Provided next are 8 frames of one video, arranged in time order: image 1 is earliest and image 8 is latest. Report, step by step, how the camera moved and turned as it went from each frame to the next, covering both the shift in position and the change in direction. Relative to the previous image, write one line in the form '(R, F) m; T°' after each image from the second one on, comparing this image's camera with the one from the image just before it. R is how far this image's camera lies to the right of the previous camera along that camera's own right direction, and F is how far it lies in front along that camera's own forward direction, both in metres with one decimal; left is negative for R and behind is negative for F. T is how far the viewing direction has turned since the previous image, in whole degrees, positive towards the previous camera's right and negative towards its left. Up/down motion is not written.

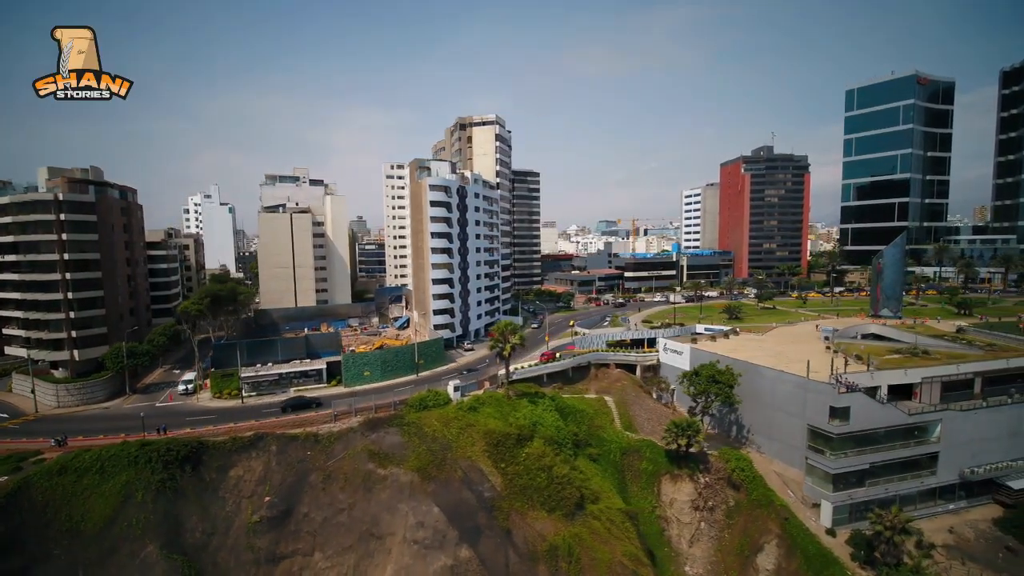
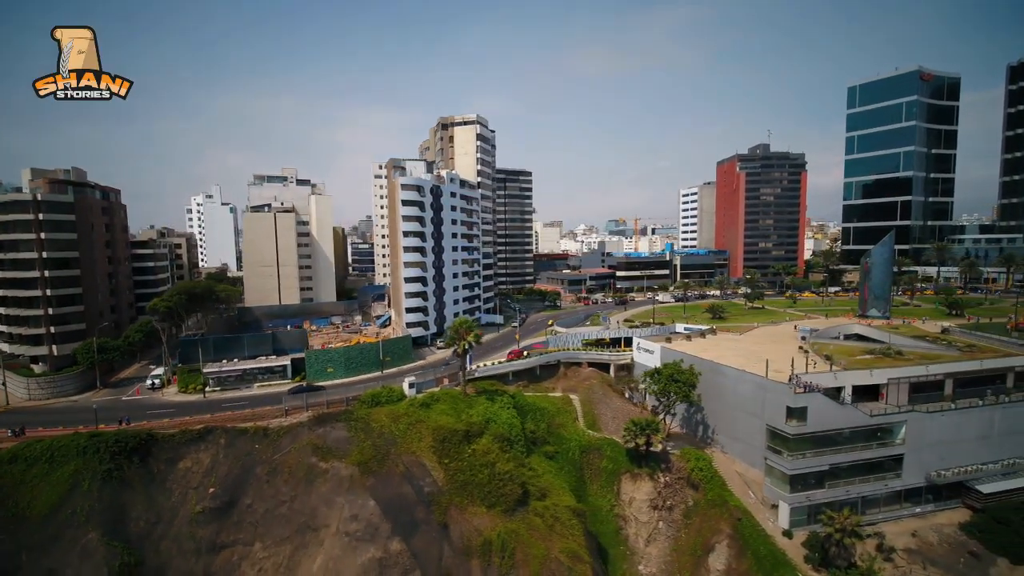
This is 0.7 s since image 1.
(+4.6, -0.3) m; -2°
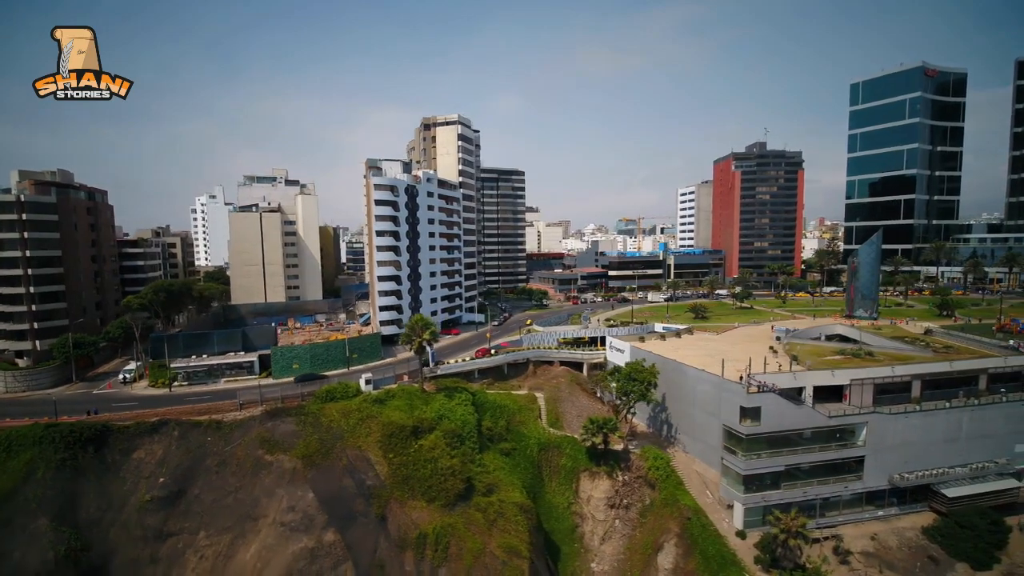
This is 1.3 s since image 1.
(+4.8, -0.5) m; -2°
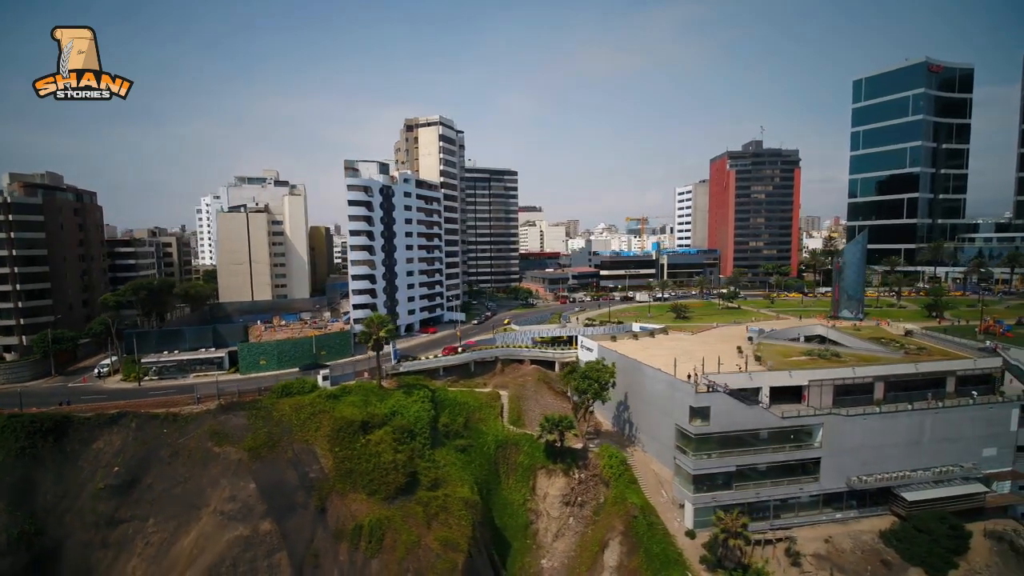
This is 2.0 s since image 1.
(+5.1, -0.6) m; -2°
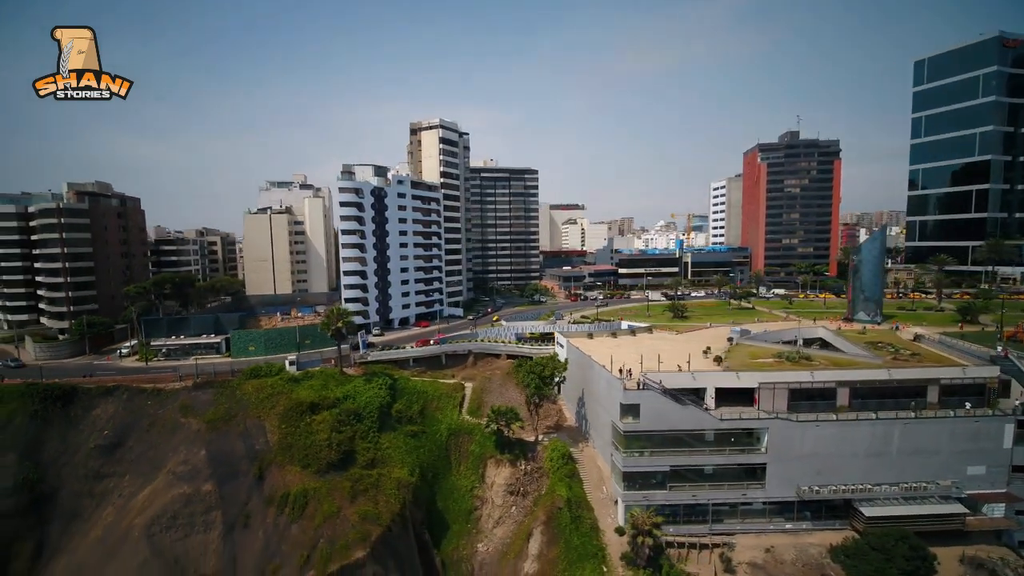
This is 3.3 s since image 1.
(+10.7, -1.0) m; -8°
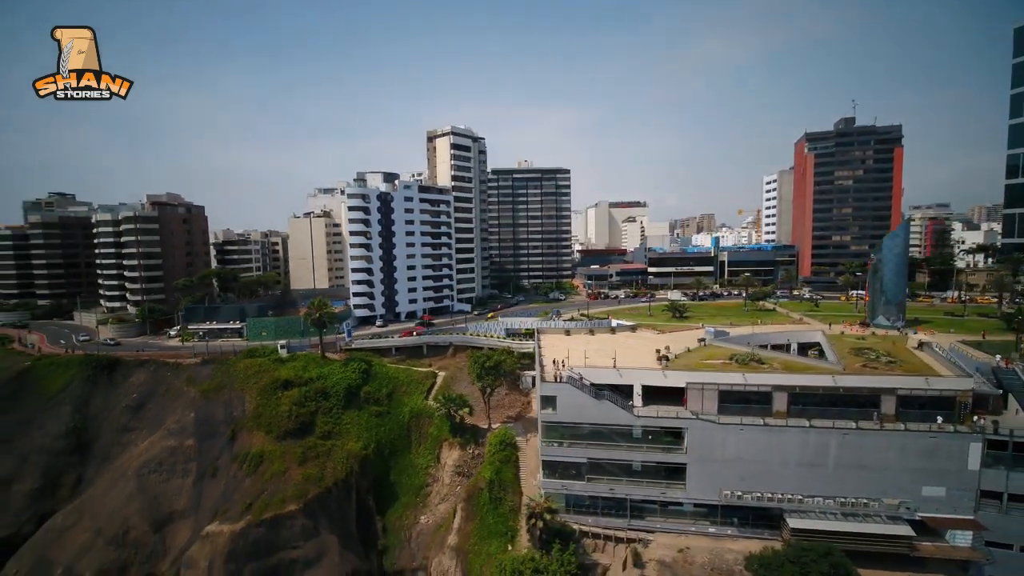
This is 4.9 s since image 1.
(+13.8, -1.7) m; -11°
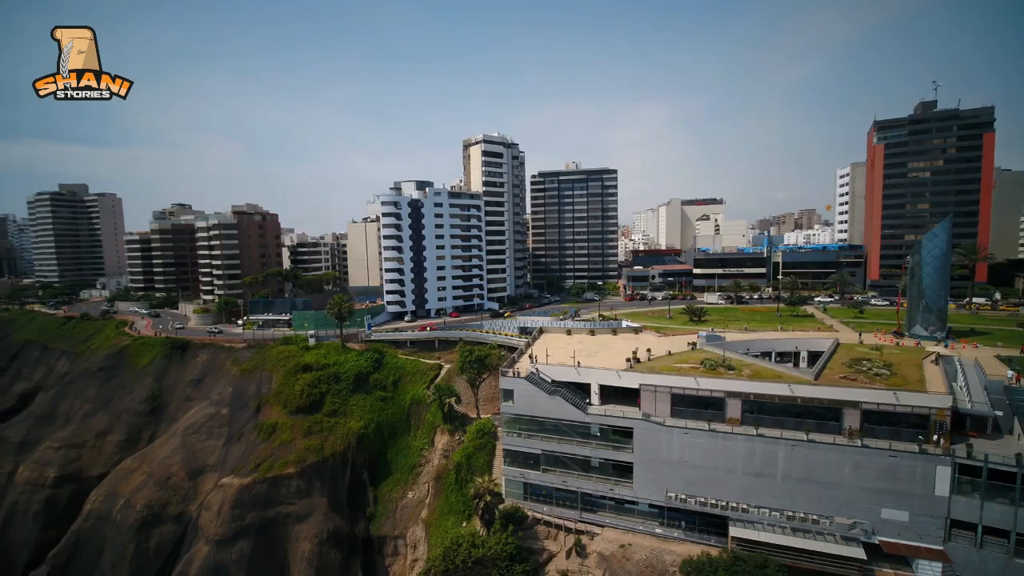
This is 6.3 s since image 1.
(+12.0, -1.9) m; -12°
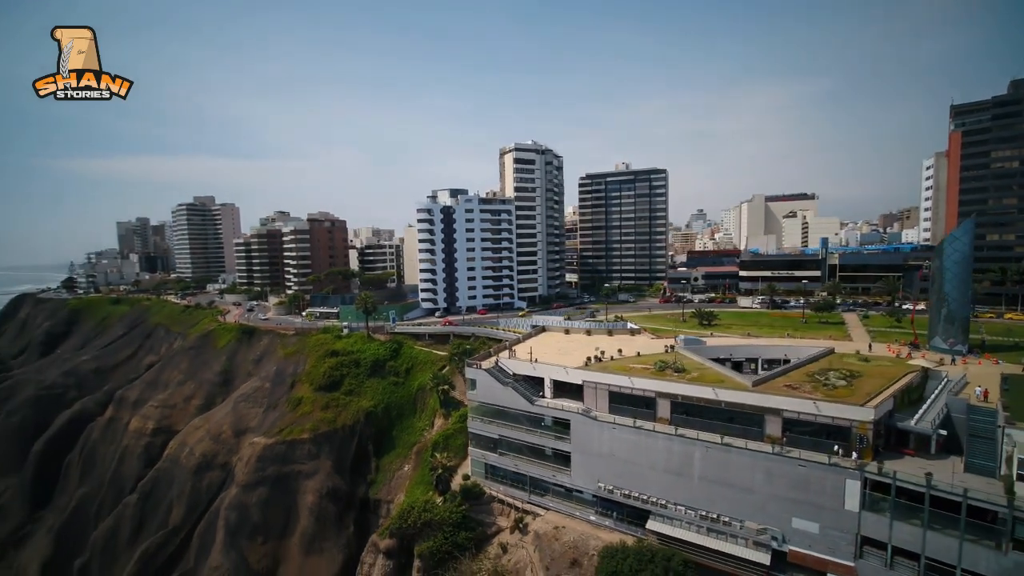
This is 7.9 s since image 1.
(+13.9, -2.8) m; -13°
